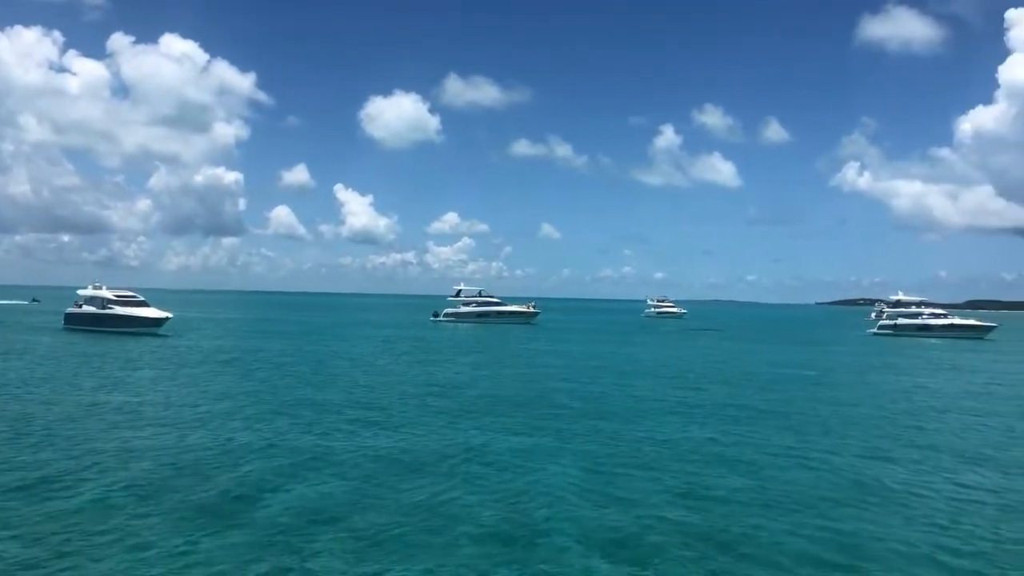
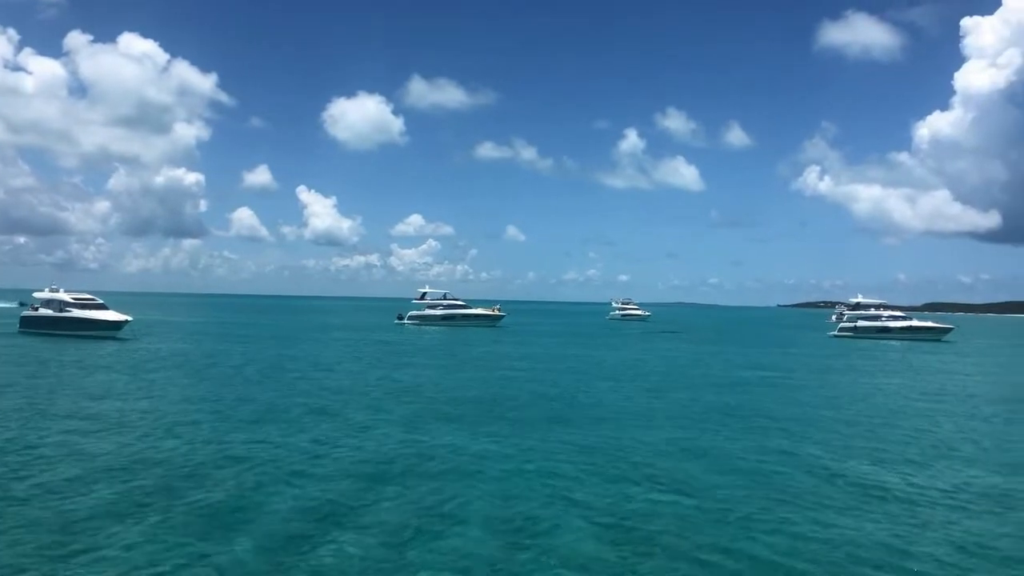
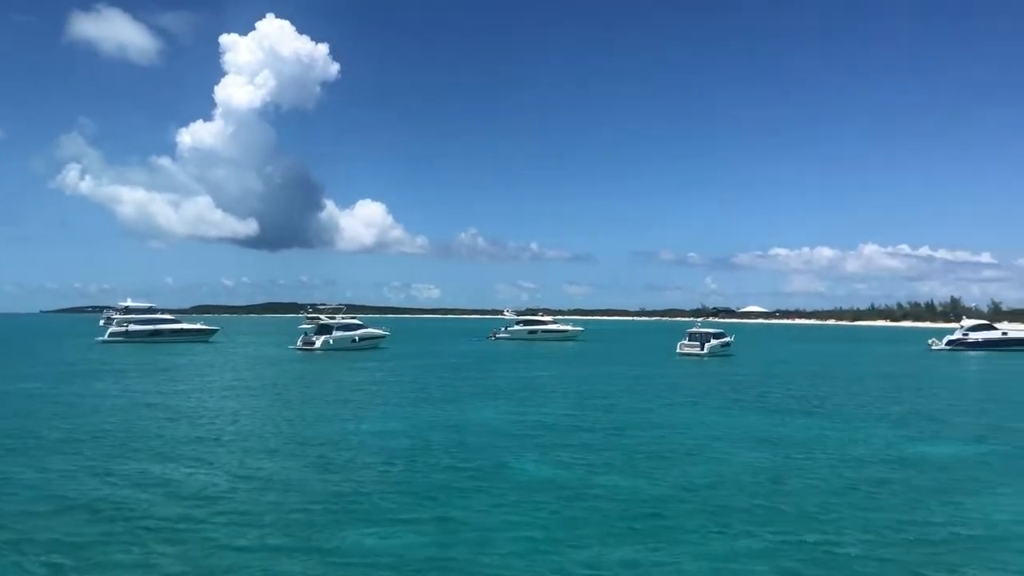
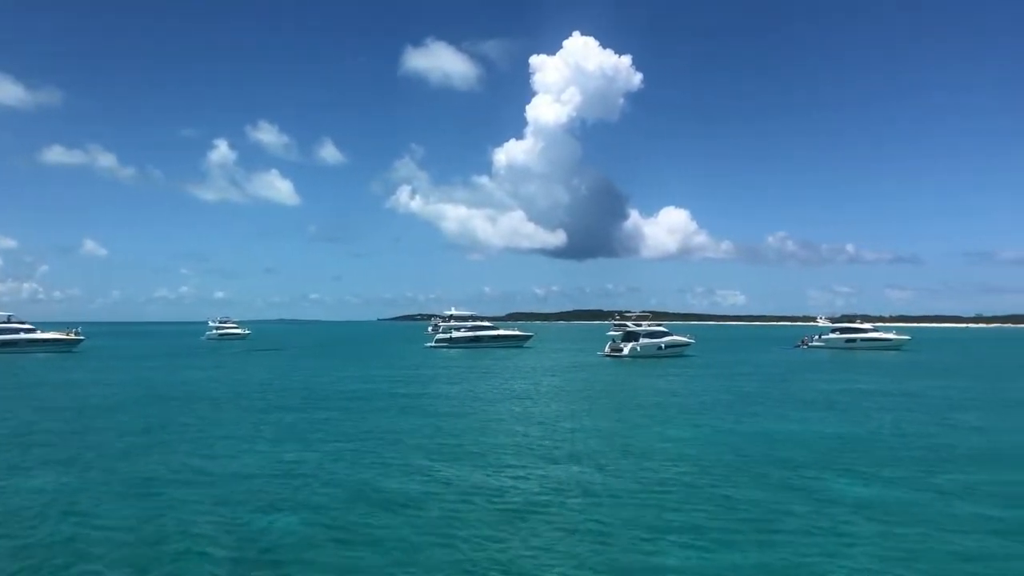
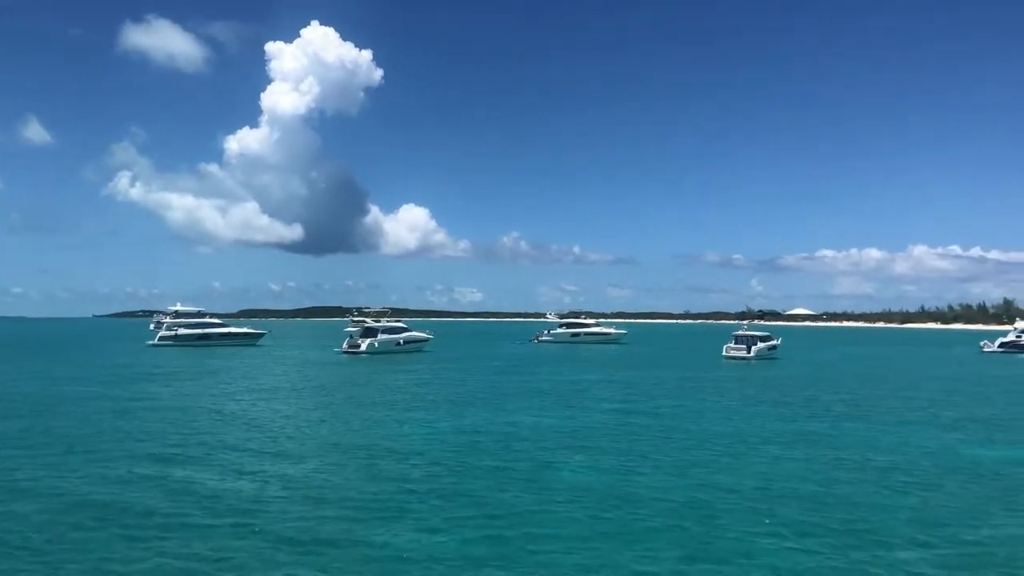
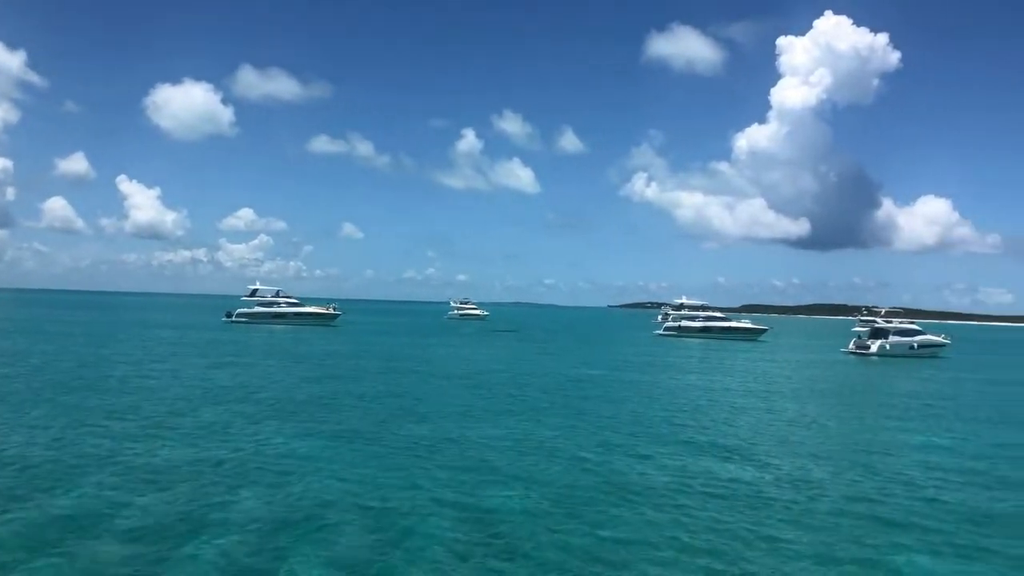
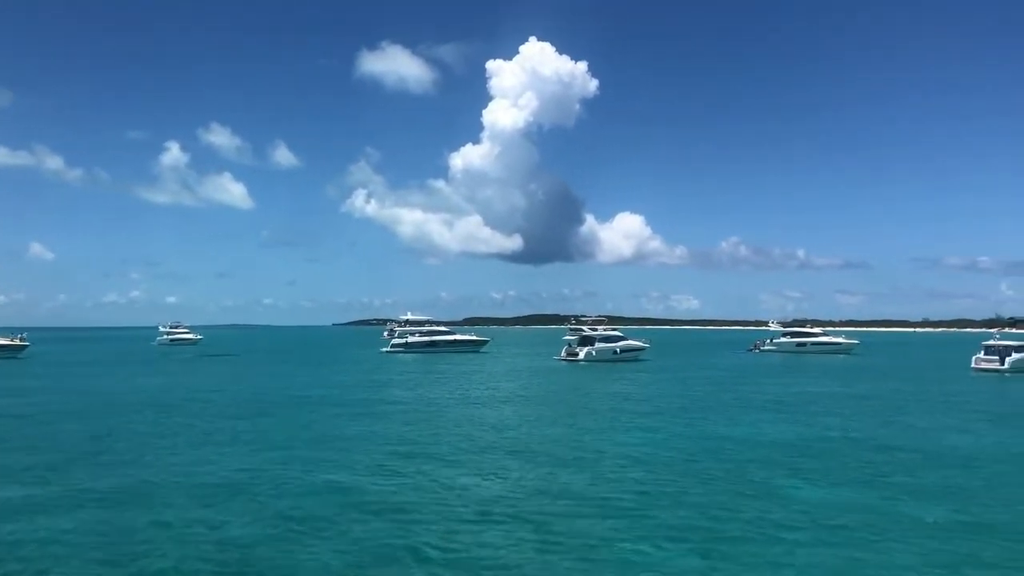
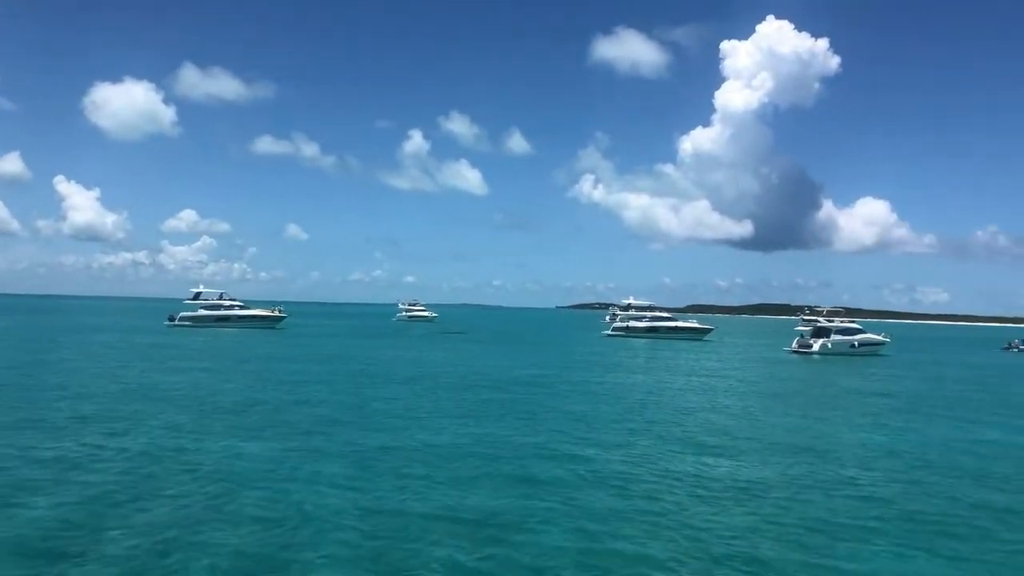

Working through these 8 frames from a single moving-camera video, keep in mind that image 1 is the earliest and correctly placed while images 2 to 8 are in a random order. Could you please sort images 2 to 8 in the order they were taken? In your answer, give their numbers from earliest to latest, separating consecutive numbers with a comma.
2, 6, 8, 4, 7, 5, 3
